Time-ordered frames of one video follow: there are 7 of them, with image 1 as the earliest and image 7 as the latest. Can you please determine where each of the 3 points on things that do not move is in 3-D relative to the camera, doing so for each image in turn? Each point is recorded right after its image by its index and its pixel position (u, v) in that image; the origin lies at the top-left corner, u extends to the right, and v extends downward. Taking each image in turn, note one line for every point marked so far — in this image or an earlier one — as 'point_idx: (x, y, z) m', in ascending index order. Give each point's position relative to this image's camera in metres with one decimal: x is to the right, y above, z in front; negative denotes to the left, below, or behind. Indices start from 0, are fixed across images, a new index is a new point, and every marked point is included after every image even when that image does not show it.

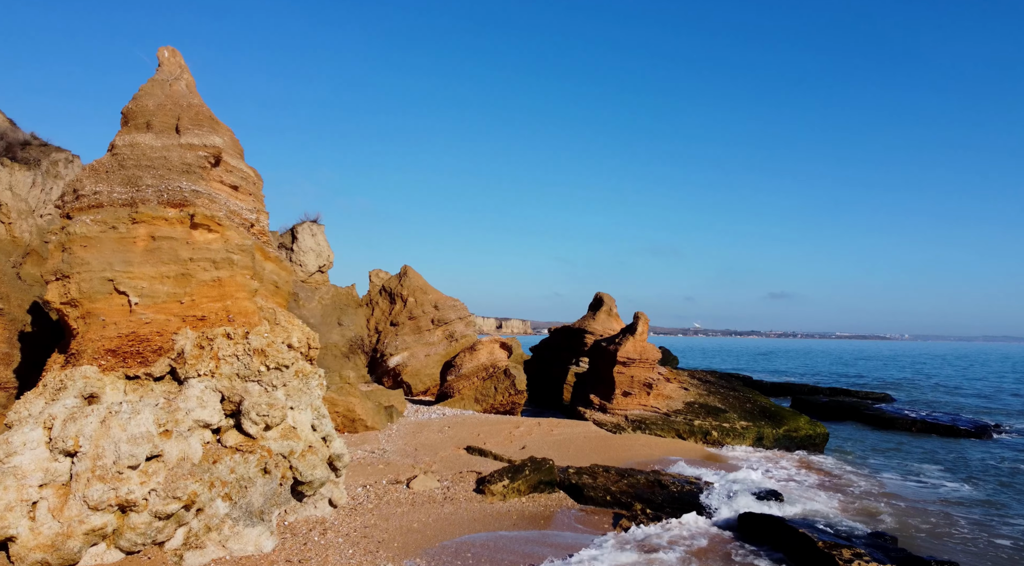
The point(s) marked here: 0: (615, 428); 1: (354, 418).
0: (+2.6, -3.6, +18.2) m
1: (-3.3, -2.8, +15.3) m
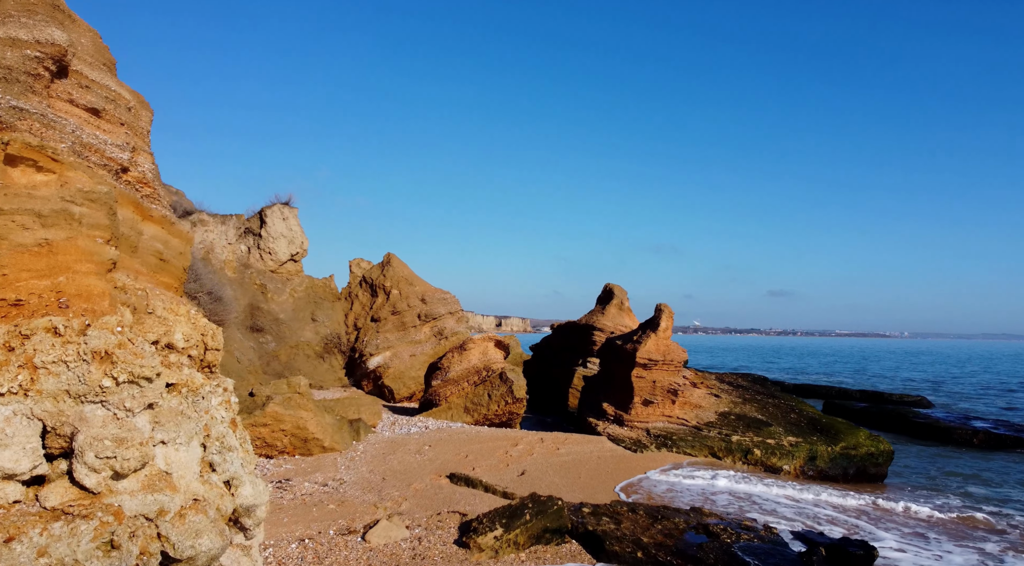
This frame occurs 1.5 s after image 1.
0: (+2.5, -3.3, +14.9) m
1: (-3.4, -2.5, +12.0) m
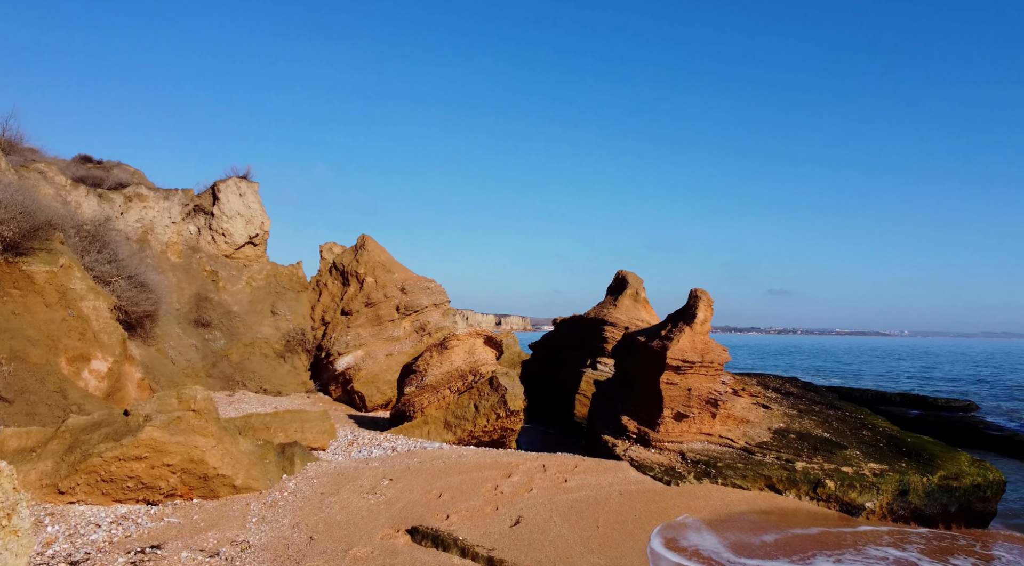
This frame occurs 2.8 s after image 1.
0: (+2.4, -2.9, +11.2) m
1: (-3.5, -2.2, +8.3) m
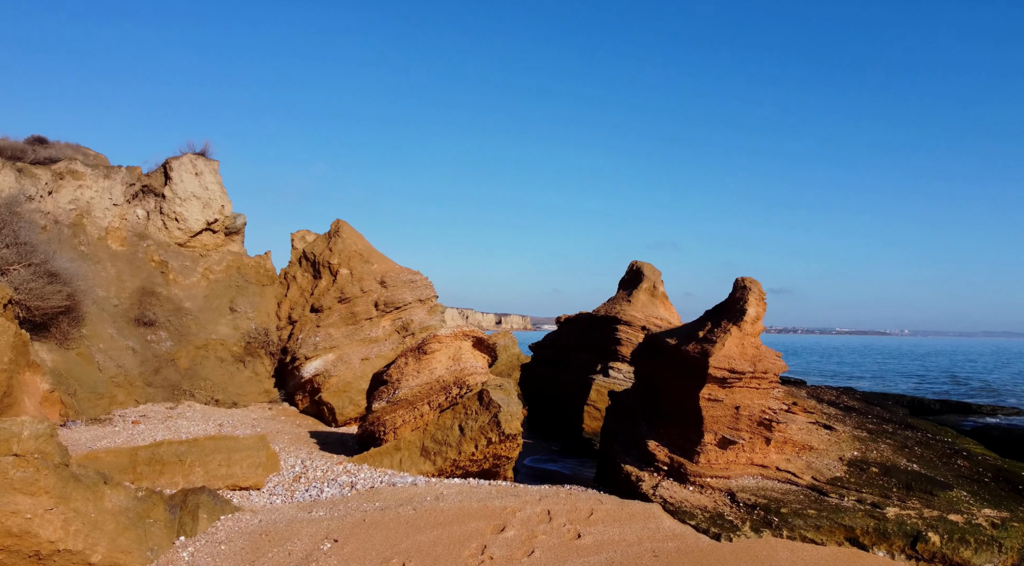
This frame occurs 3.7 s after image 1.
0: (+2.3, -2.8, +8.4) m
1: (-3.6, -2.0, +5.5) m
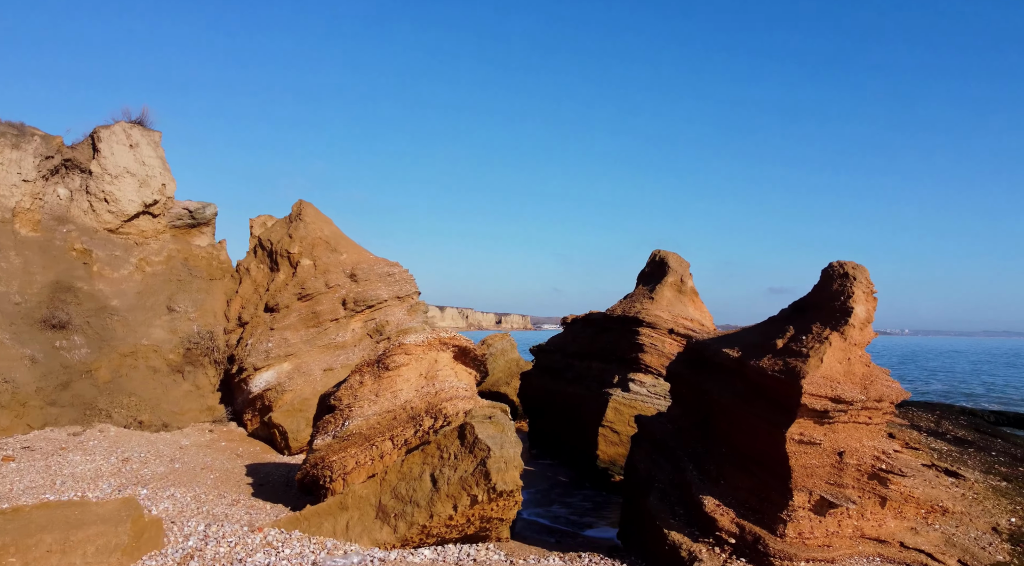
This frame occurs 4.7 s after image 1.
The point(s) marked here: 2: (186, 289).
0: (+2.3, -2.6, +5.3) m
1: (-3.6, -1.9, +2.4) m
2: (-6.8, -0.1, +15.2) m
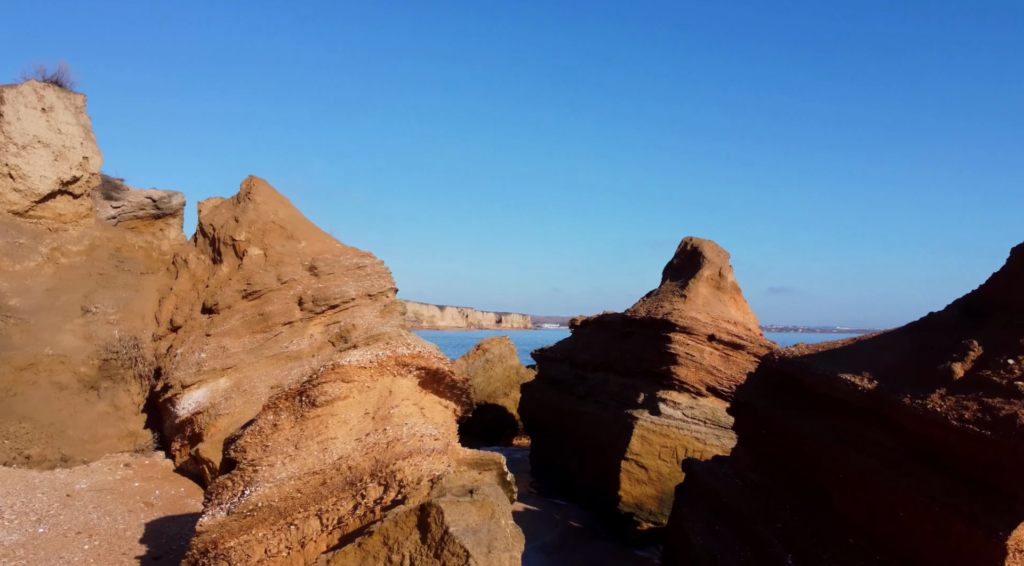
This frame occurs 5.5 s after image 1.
0: (+2.3, -2.5, +2.5) m
1: (-3.6, -1.8, -0.5) m
2: (-6.8, 0.0, +12.3) m
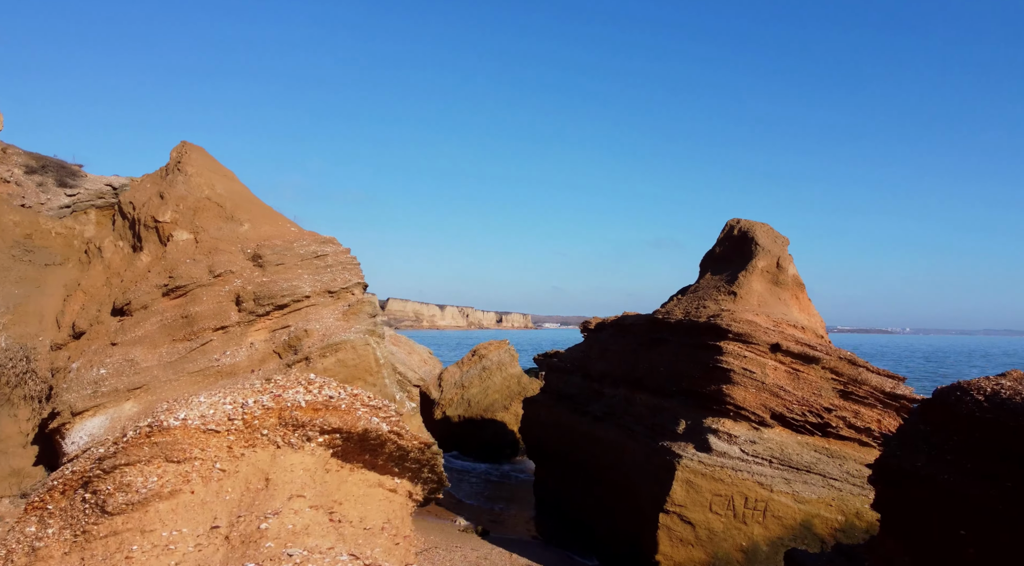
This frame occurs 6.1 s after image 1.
0: (+2.3, -2.5, -0.1) m
1: (-3.6, -1.7, -3.1) m
2: (-6.8, +0.1, +9.7) m
